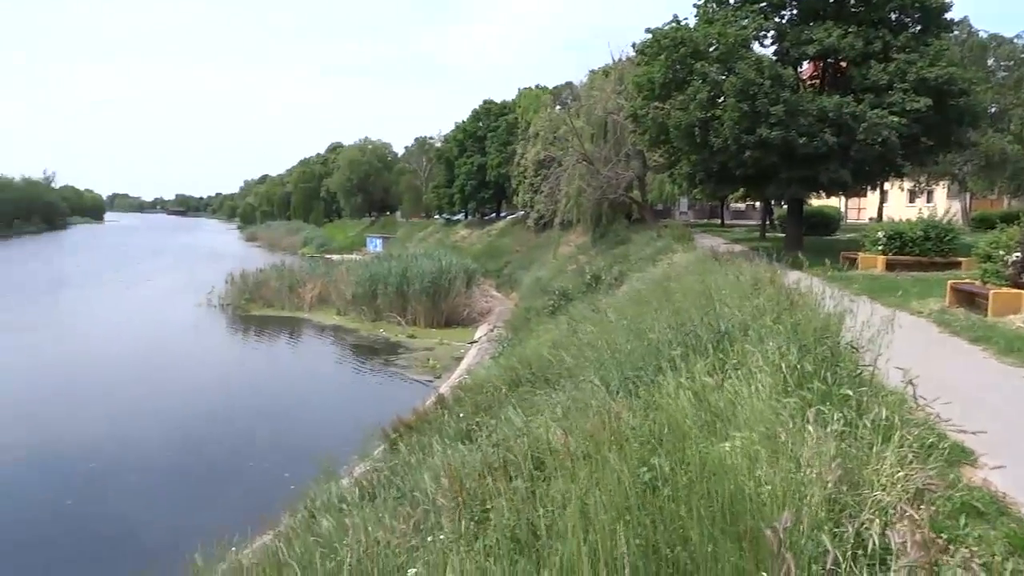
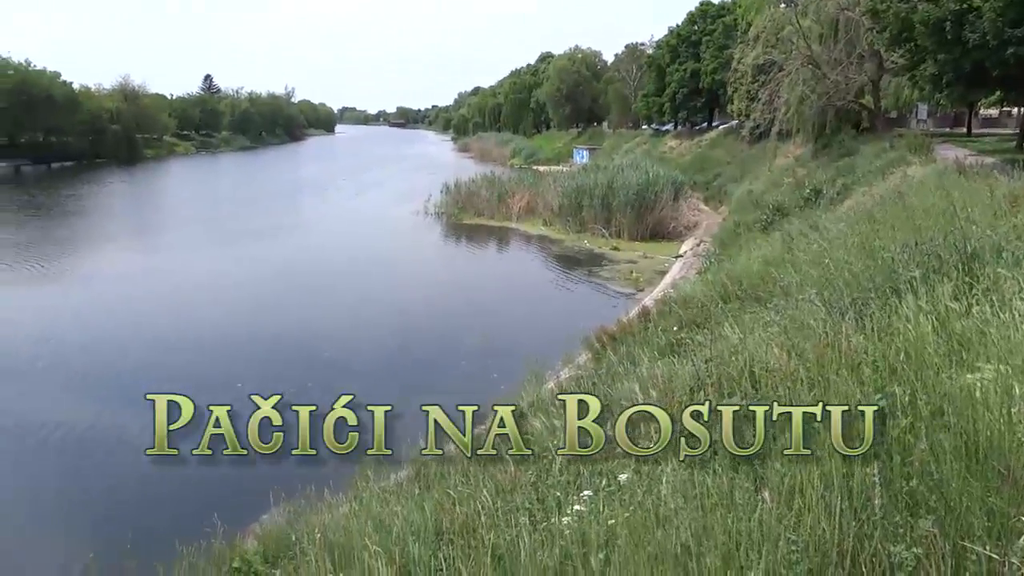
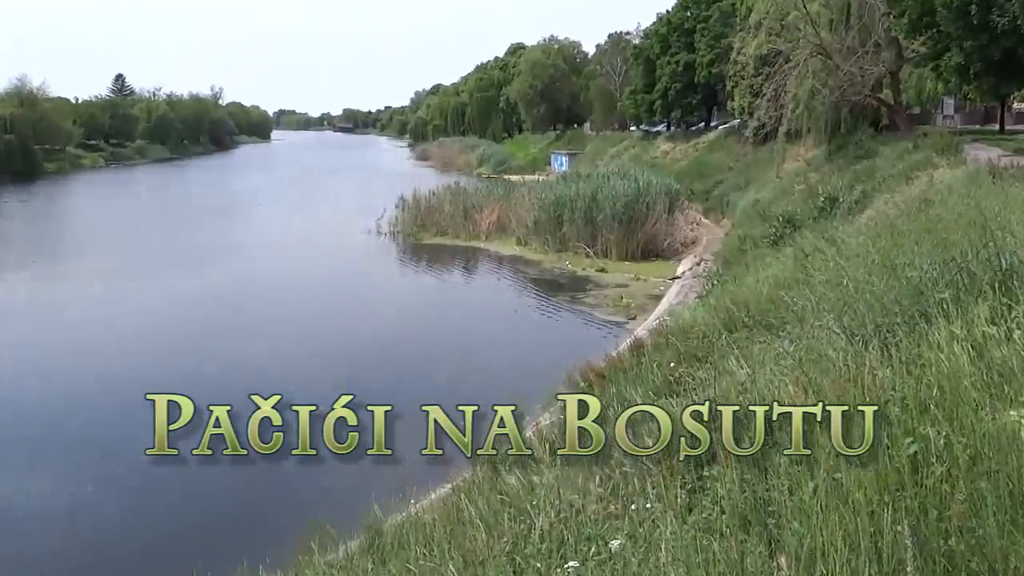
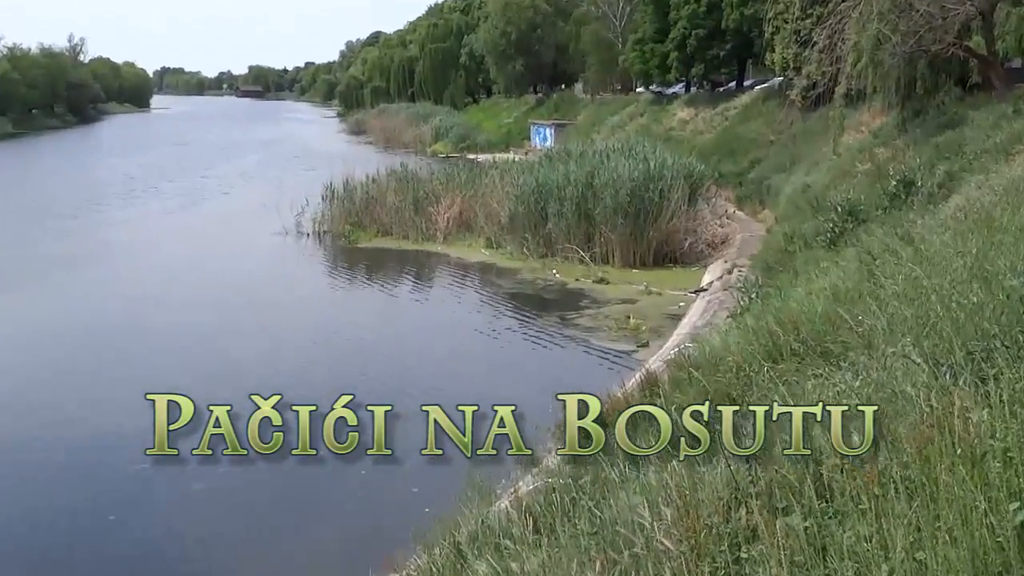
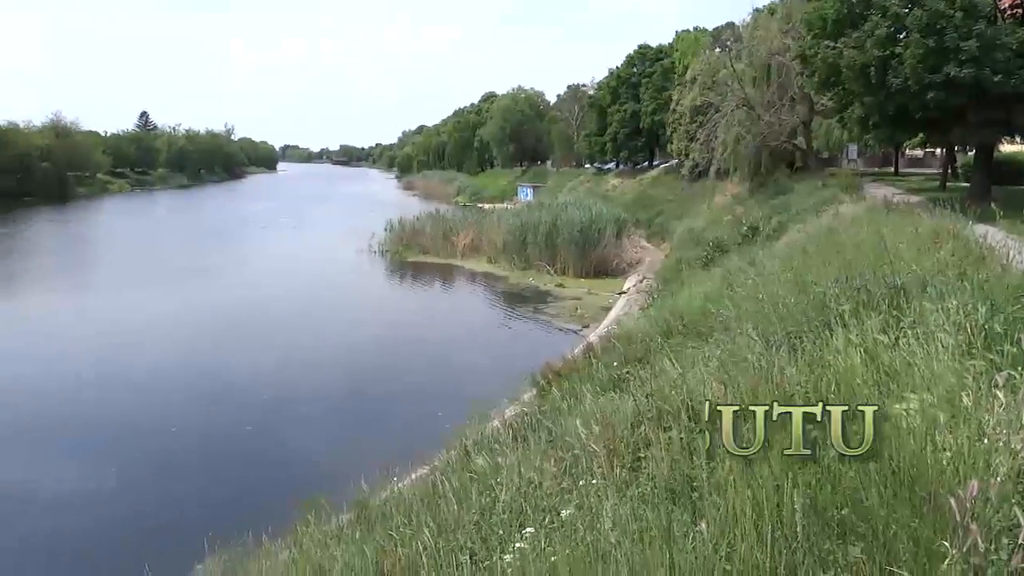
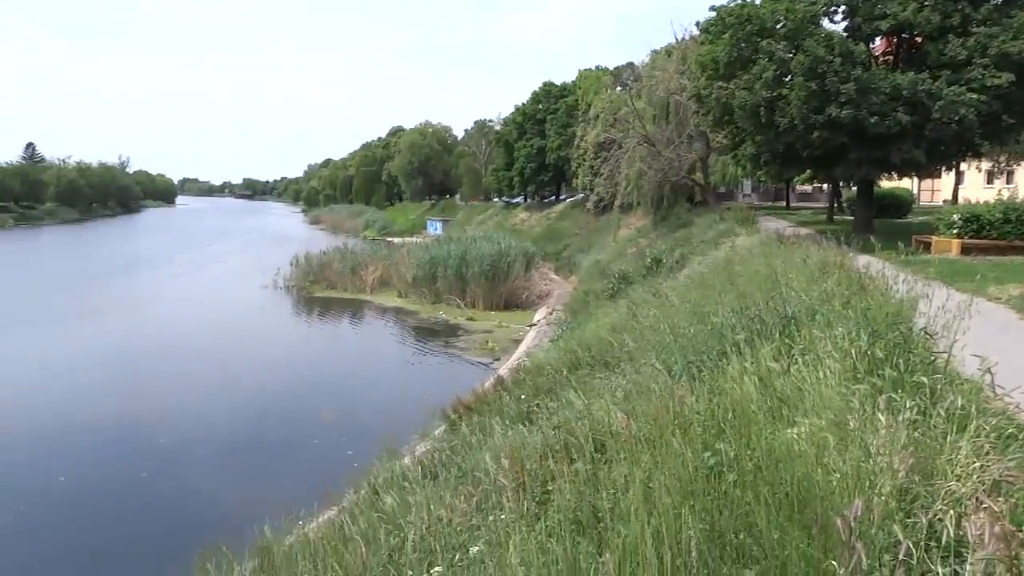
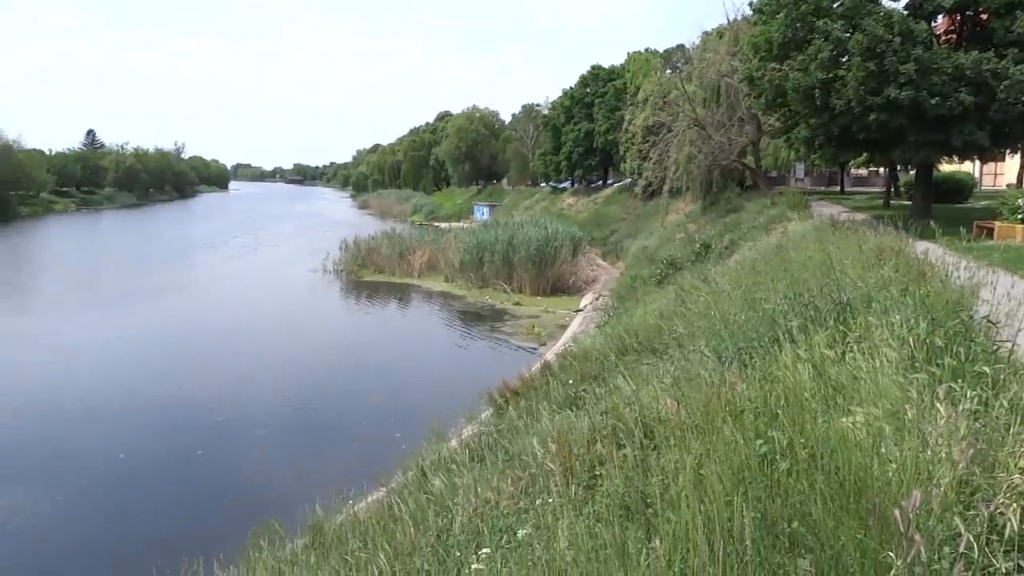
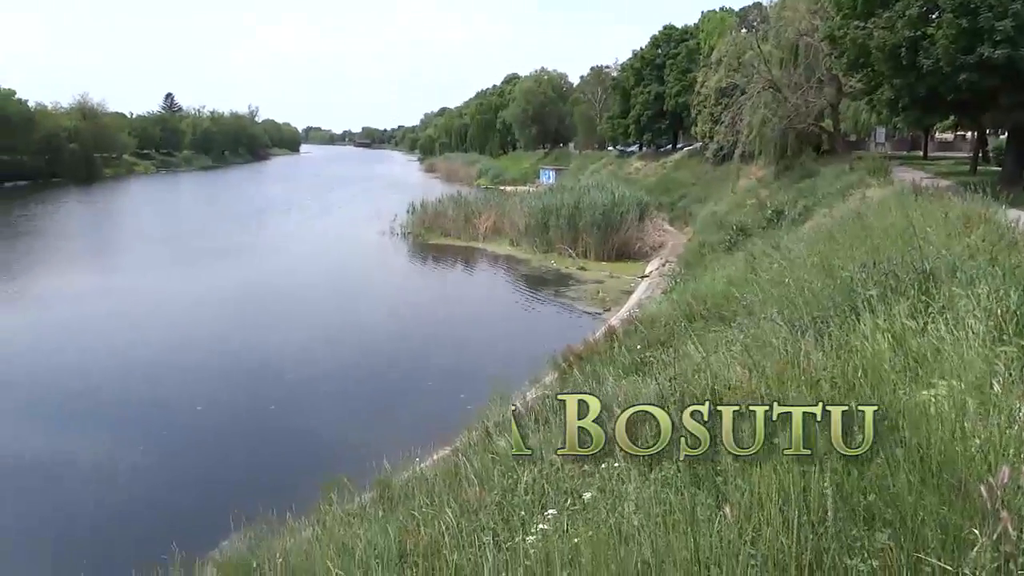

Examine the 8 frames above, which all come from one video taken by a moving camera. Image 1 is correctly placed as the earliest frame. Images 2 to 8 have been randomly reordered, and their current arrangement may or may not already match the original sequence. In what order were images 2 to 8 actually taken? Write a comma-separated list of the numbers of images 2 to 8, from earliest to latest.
6, 7, 5, 8, 2, 3, 4
